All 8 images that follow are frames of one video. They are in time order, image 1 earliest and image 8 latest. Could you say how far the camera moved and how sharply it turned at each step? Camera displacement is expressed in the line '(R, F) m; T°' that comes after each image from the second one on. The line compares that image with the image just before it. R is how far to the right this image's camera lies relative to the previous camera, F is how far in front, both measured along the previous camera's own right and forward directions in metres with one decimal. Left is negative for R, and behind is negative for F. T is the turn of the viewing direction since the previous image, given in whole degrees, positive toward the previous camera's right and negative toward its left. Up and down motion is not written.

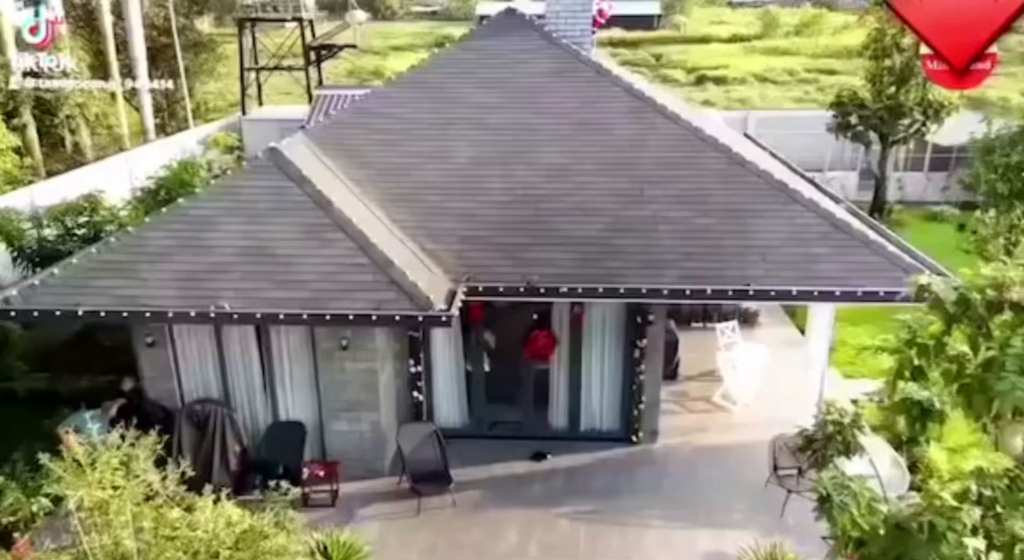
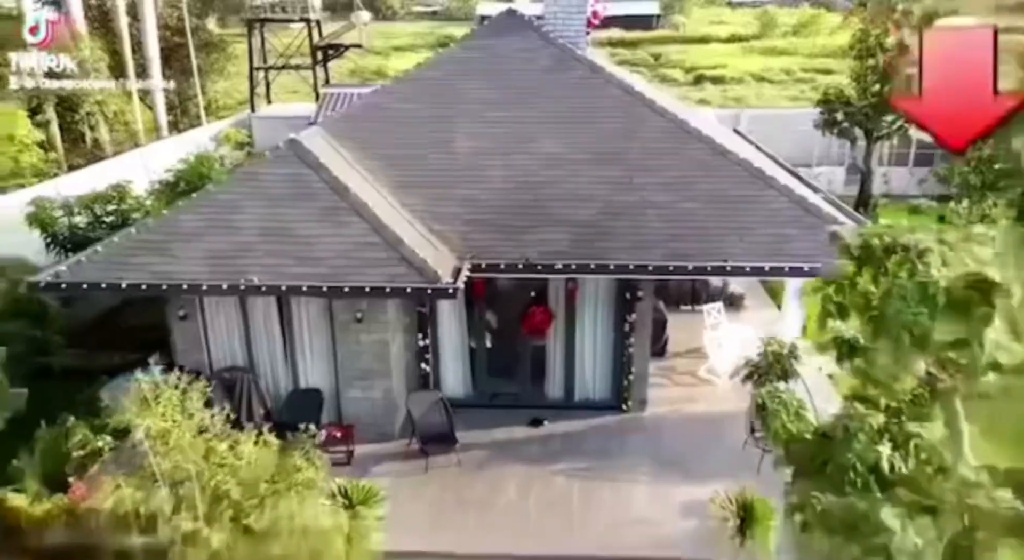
(0.0, -0.8) m; 0°
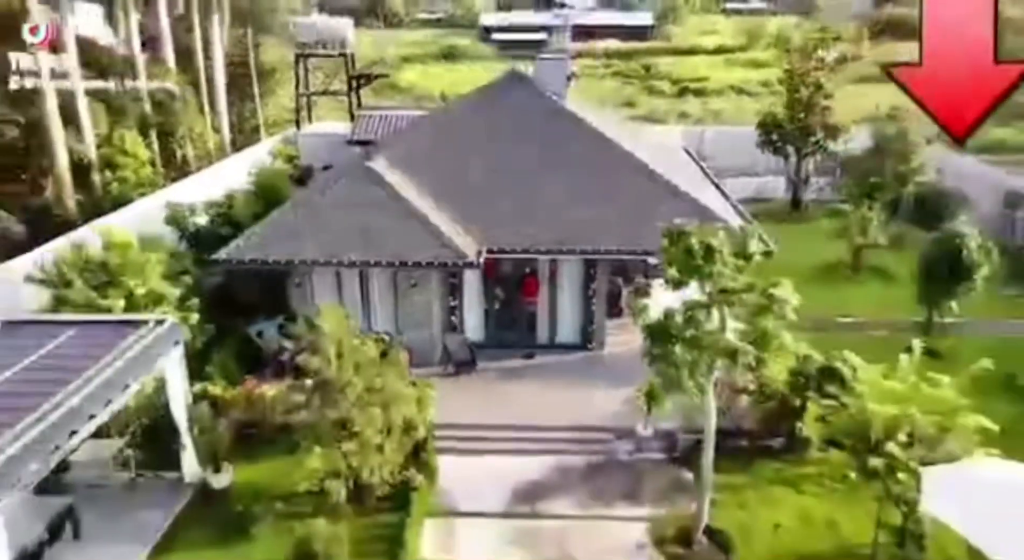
(0.0, -4.6) m; 0°
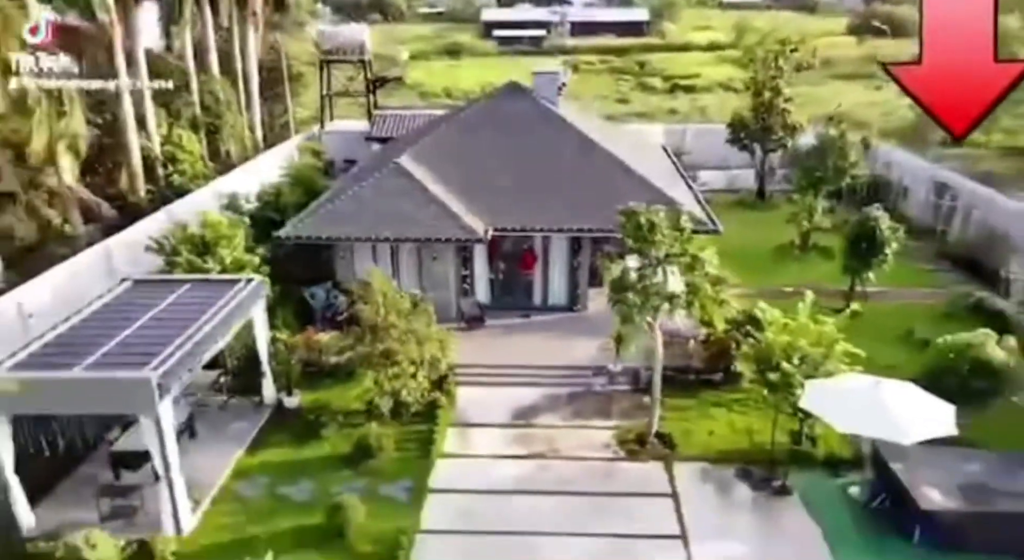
(0.0, -3.4) m; 0°
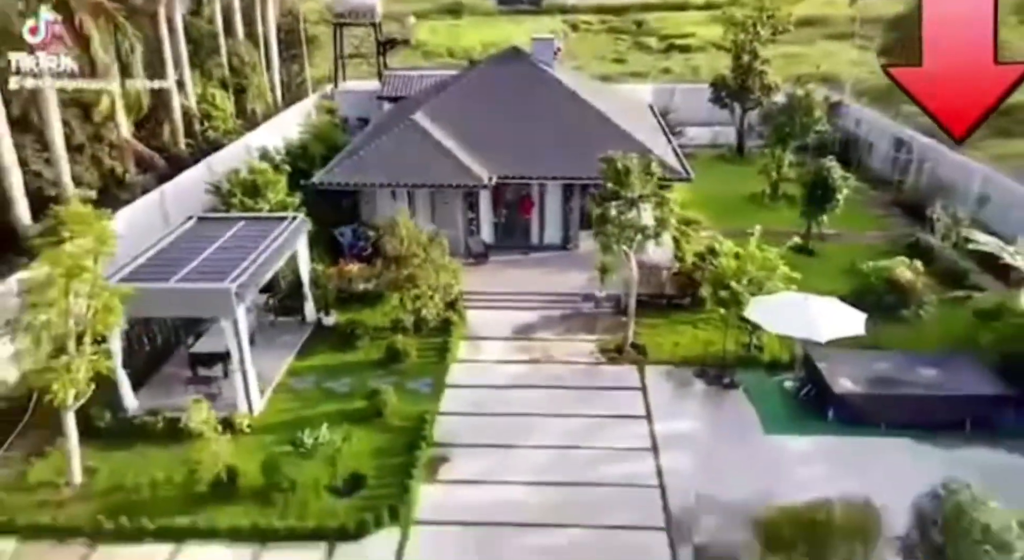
(0.0, -2.7) m; 0°
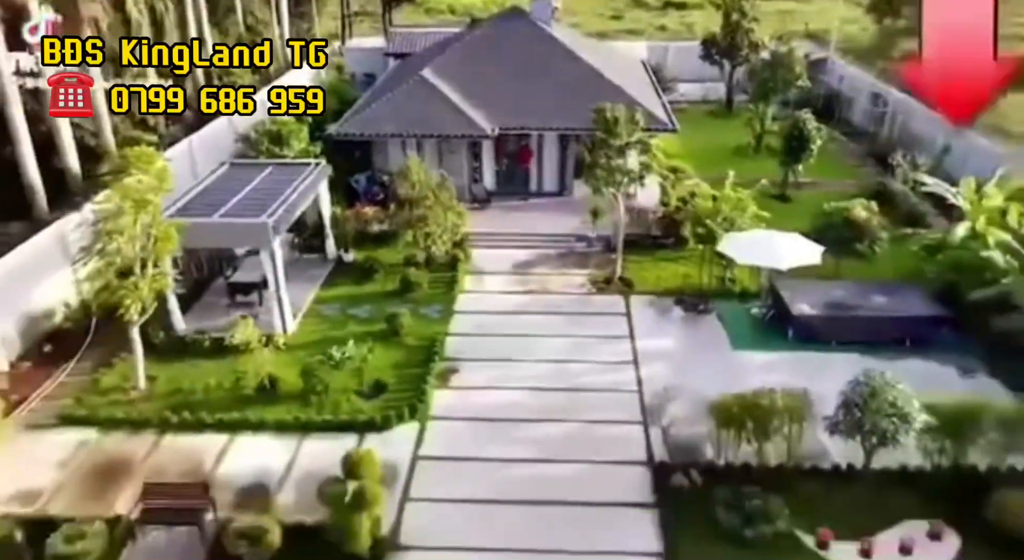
(0.0, -1.9) m; 0°
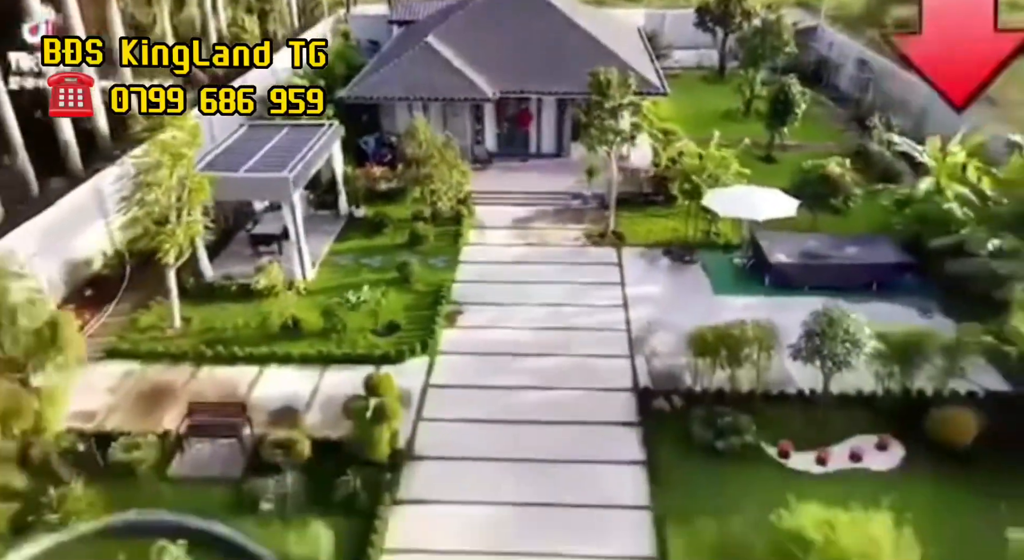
(0.0, -1.4) m; 0°
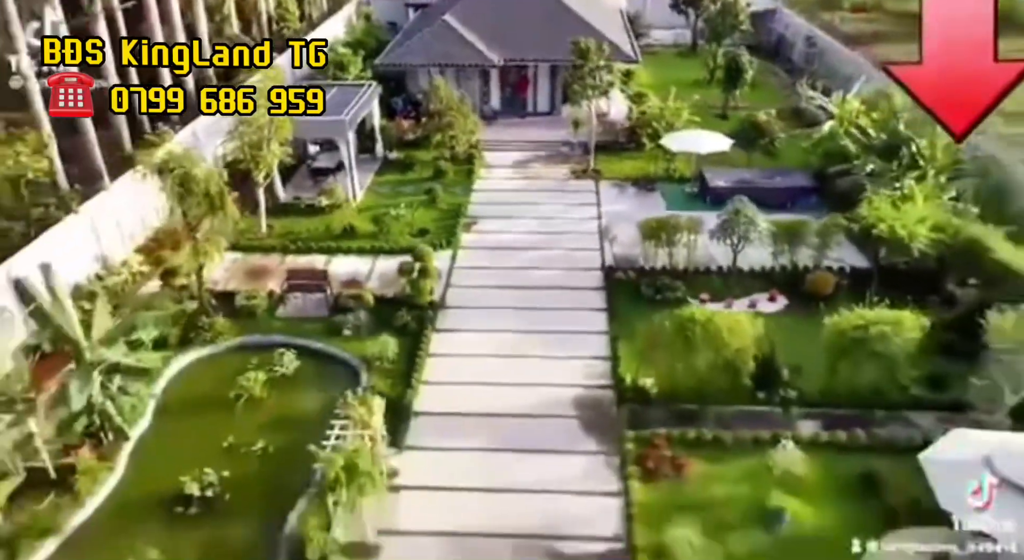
(0.0, -5.2) m; 0°
